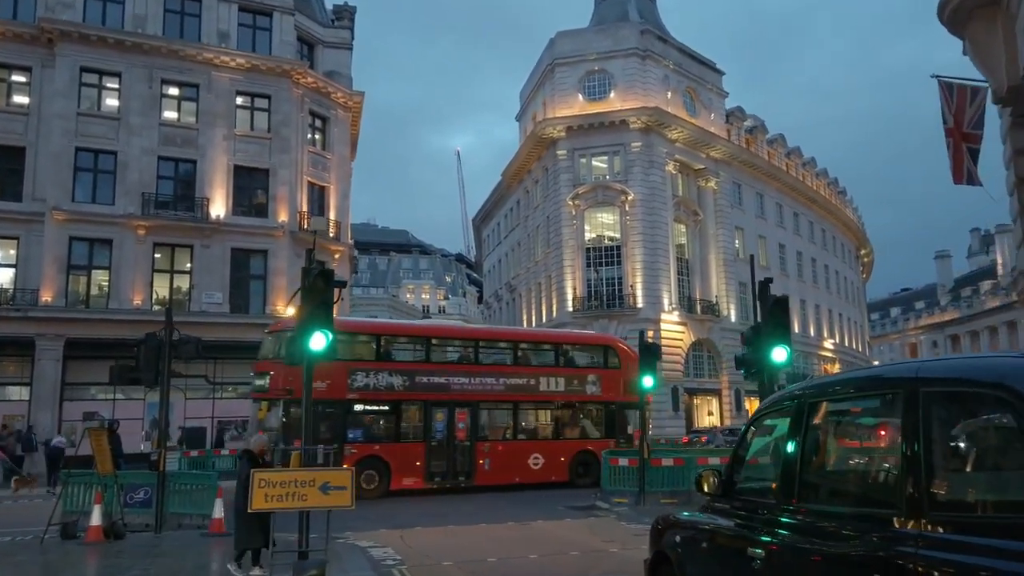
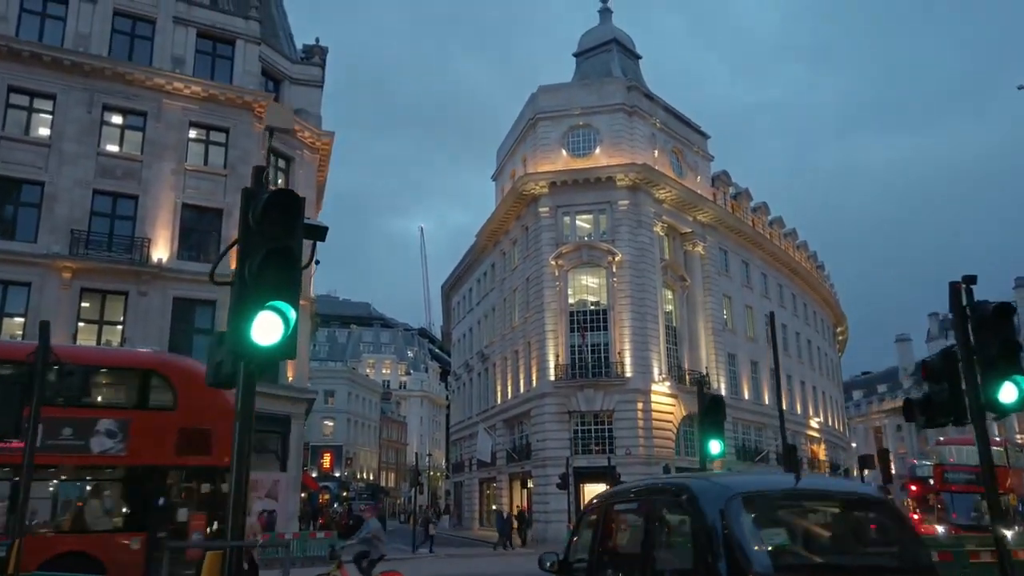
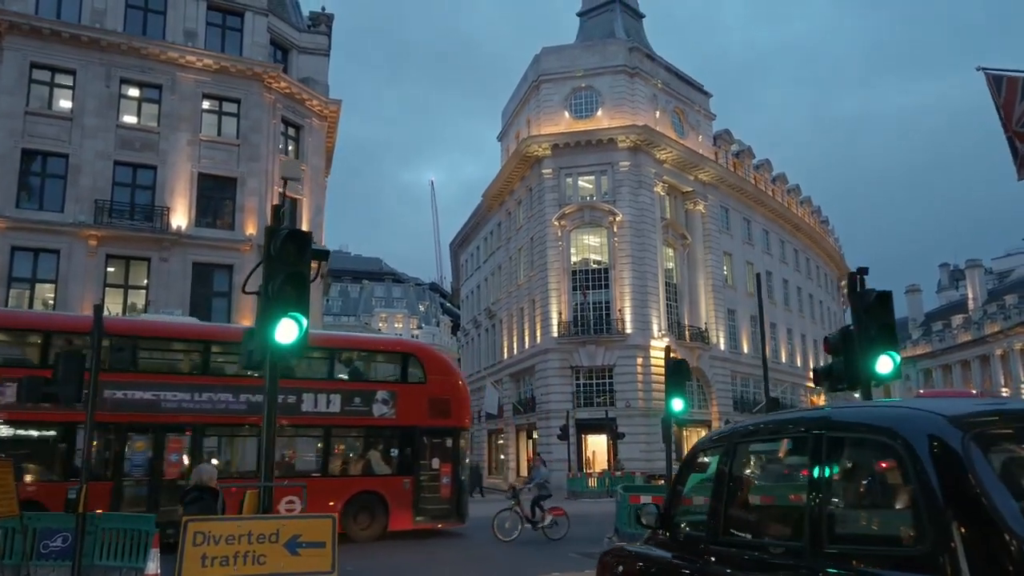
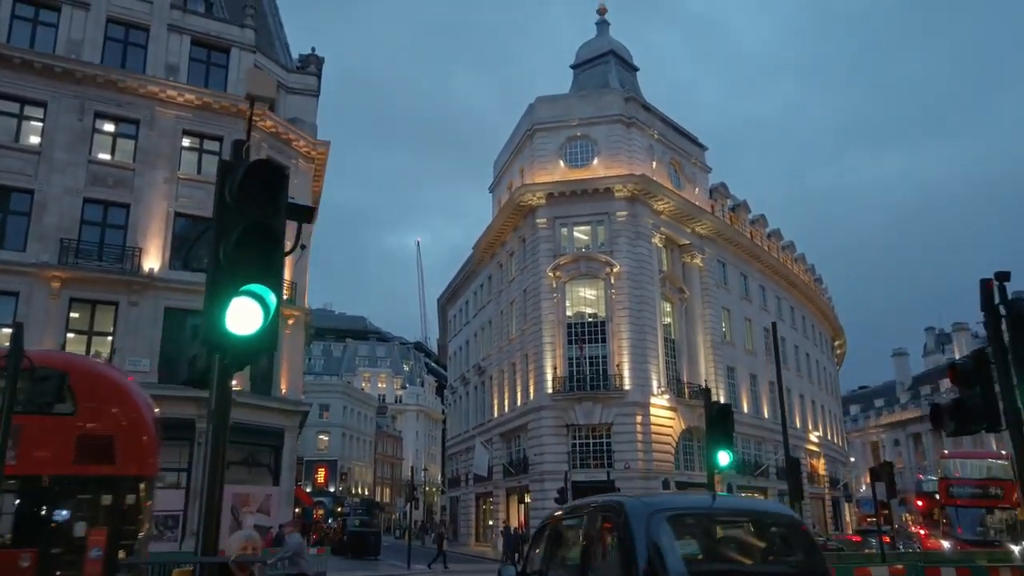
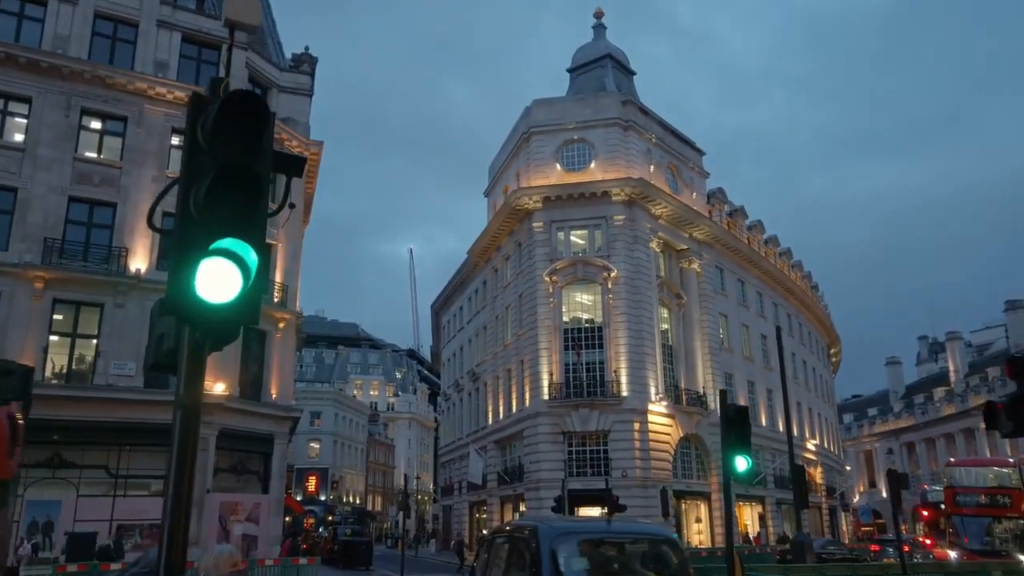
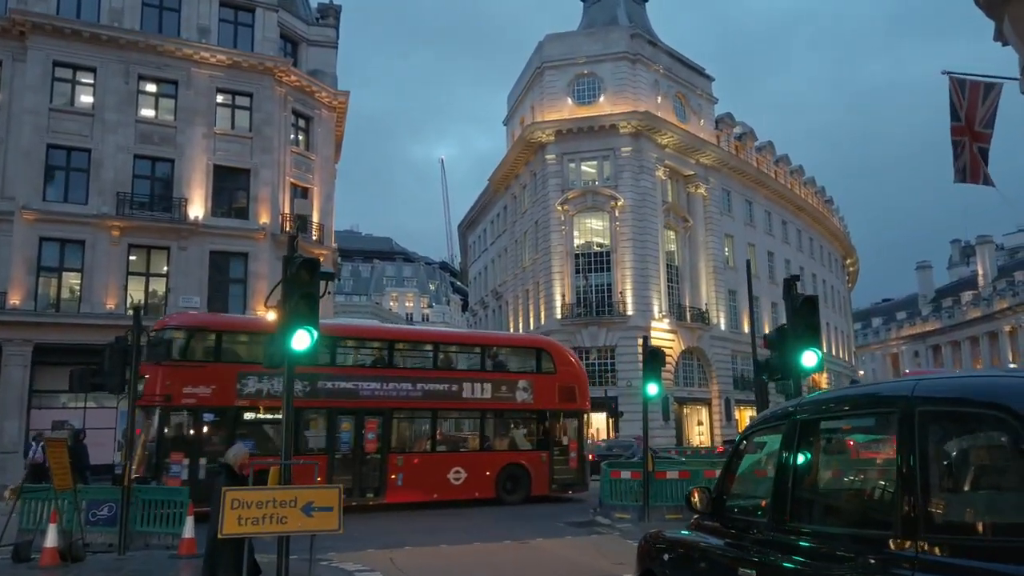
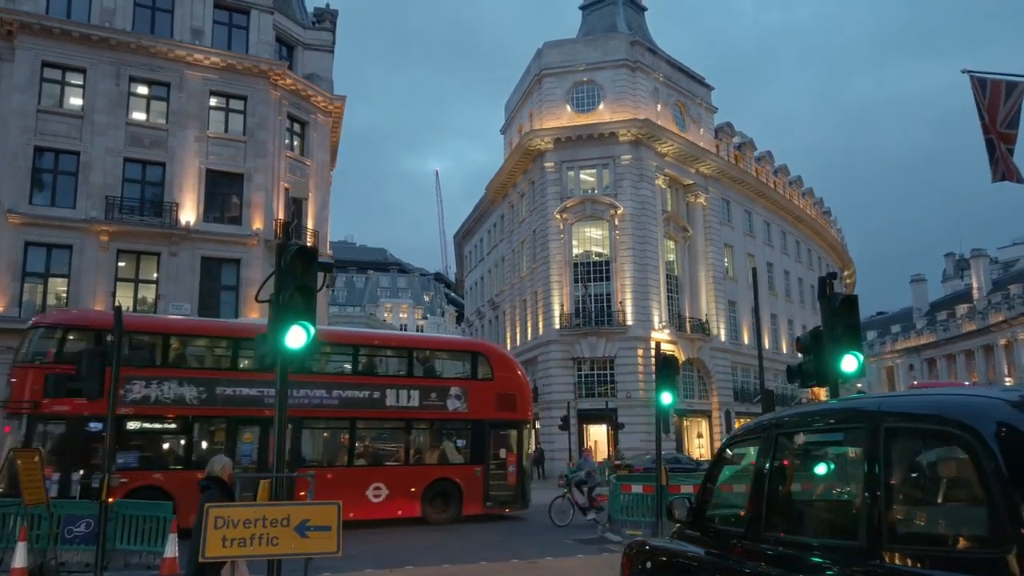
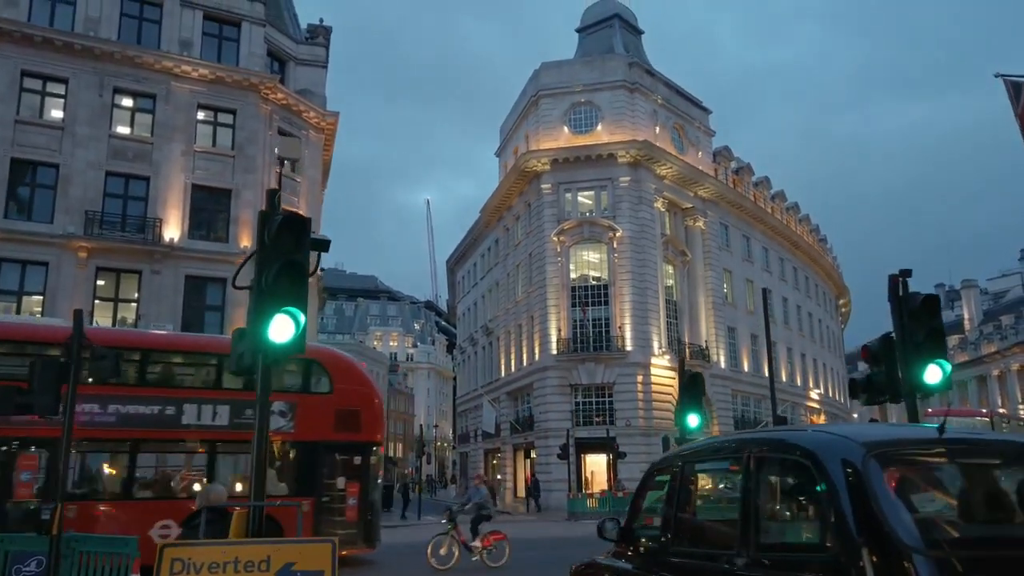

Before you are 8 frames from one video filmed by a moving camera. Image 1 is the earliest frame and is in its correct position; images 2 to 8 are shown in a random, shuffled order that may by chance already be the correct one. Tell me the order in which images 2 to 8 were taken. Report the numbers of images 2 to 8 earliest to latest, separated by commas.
6, 7, 3, 8, 2, 4, 5
